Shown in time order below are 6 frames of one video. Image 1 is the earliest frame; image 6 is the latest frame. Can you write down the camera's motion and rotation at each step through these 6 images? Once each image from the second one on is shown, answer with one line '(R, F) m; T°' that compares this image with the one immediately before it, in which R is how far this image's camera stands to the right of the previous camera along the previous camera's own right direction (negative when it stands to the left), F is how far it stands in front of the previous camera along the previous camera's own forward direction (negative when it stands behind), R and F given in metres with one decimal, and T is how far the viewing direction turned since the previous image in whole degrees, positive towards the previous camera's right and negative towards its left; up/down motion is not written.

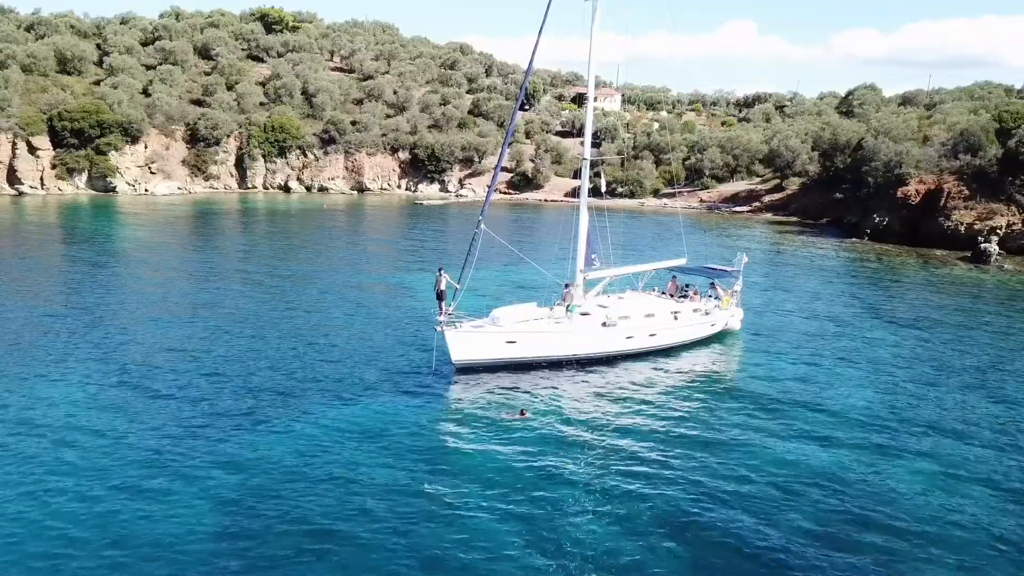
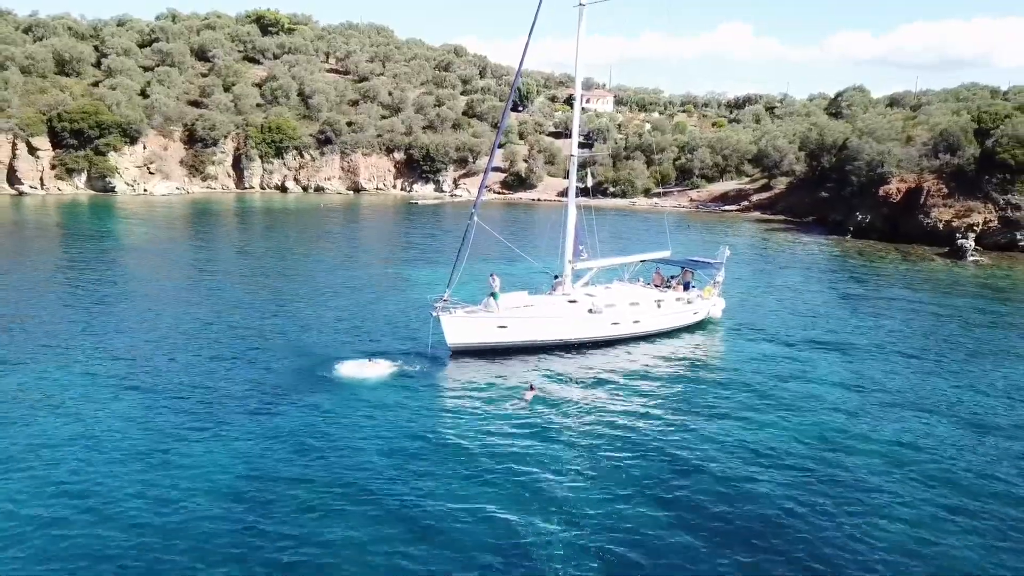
(+0.1, -1.4) m; 0°
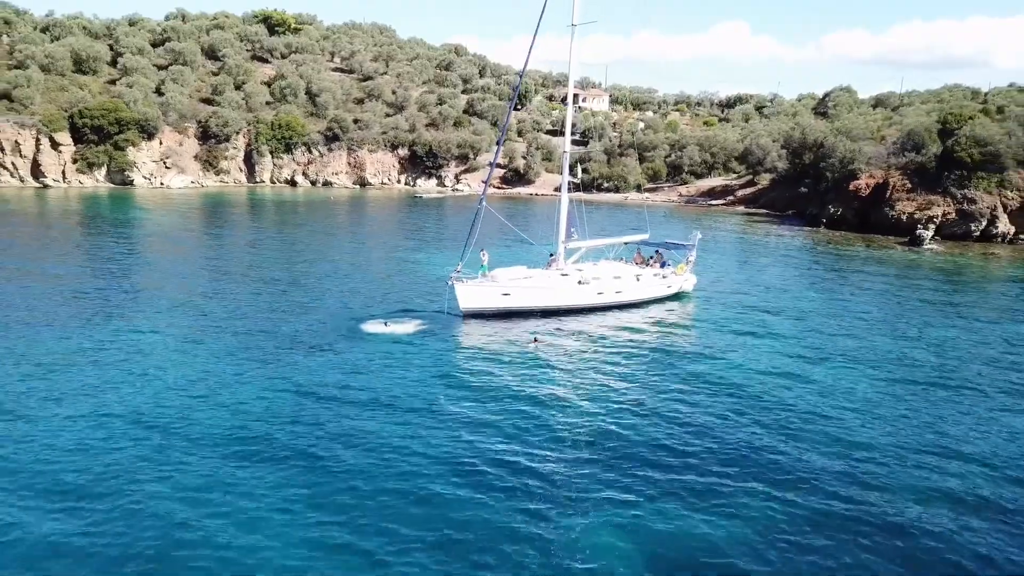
(-0.1, -4.5) m; 0°
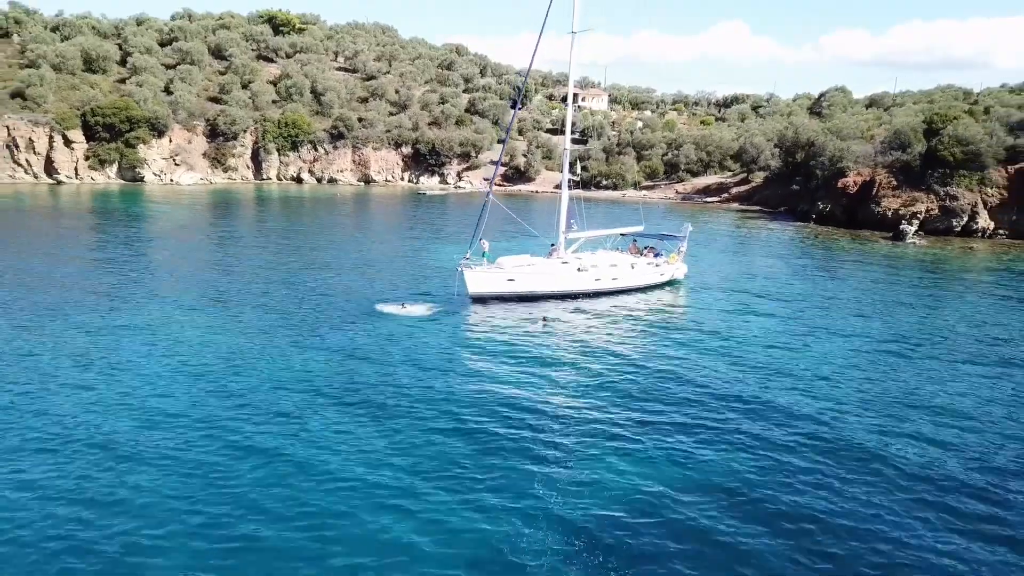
(-0.2, -2.3) m; 0°
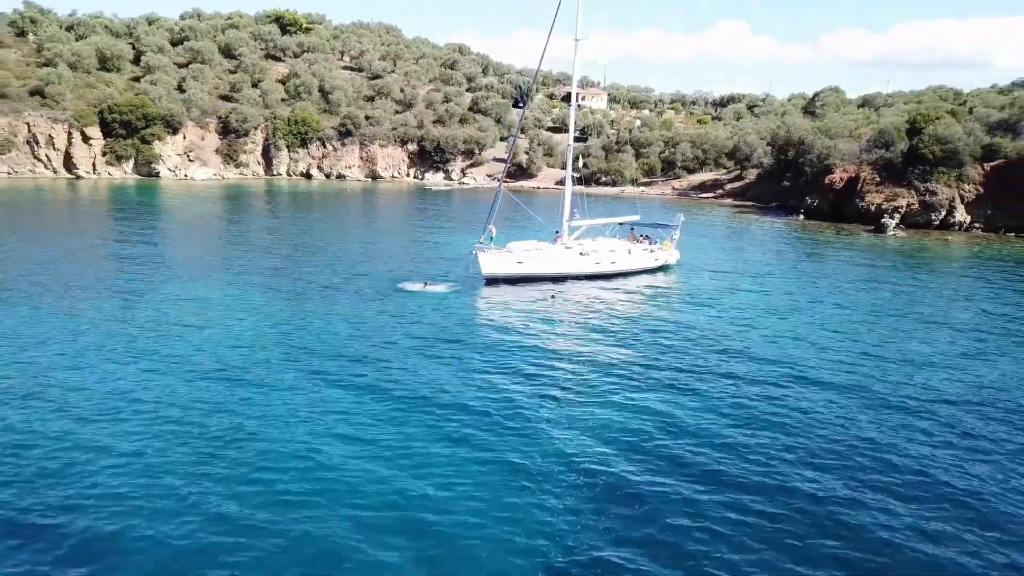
(-0.4, -3.3) m; 0°
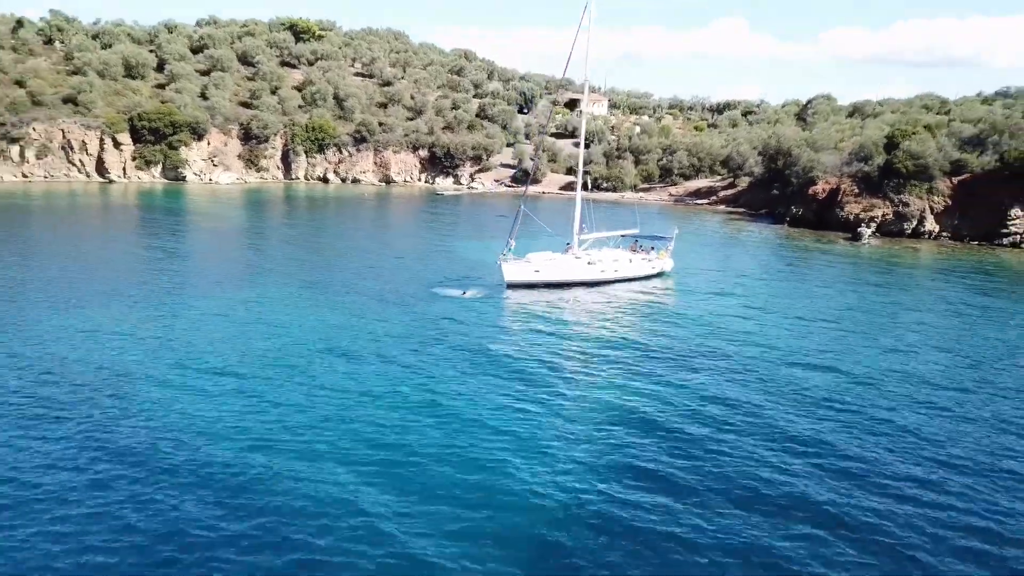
(-0.9, -5.7) m; 0°
